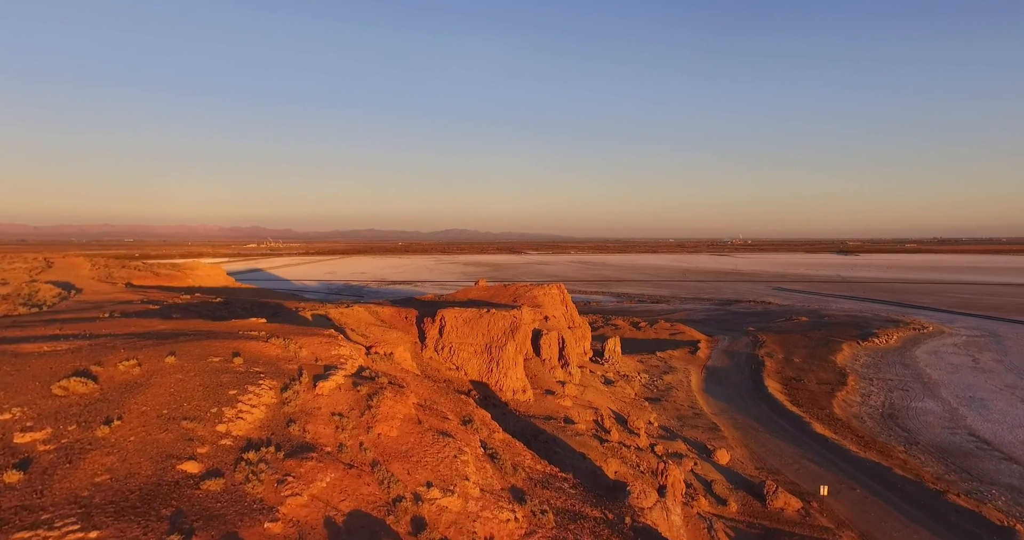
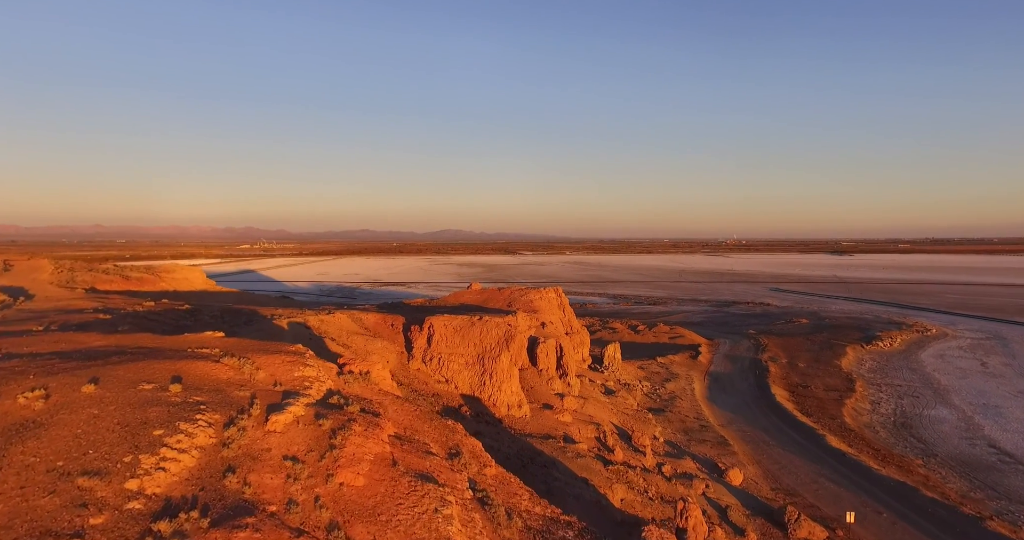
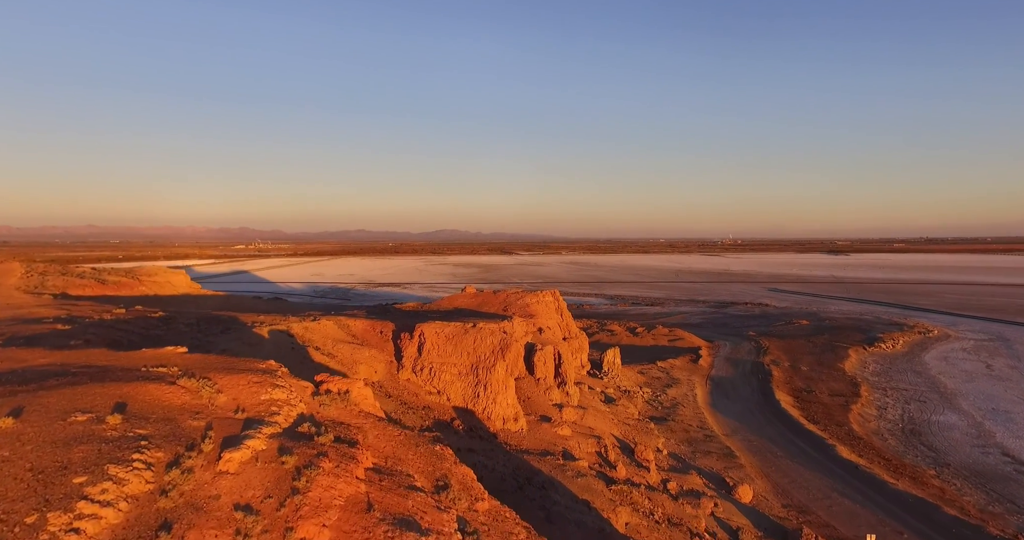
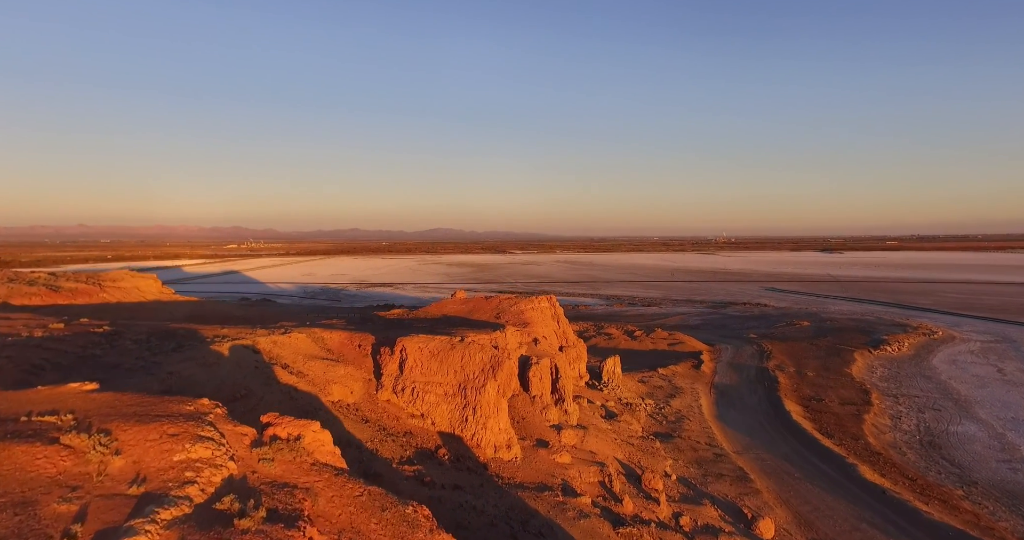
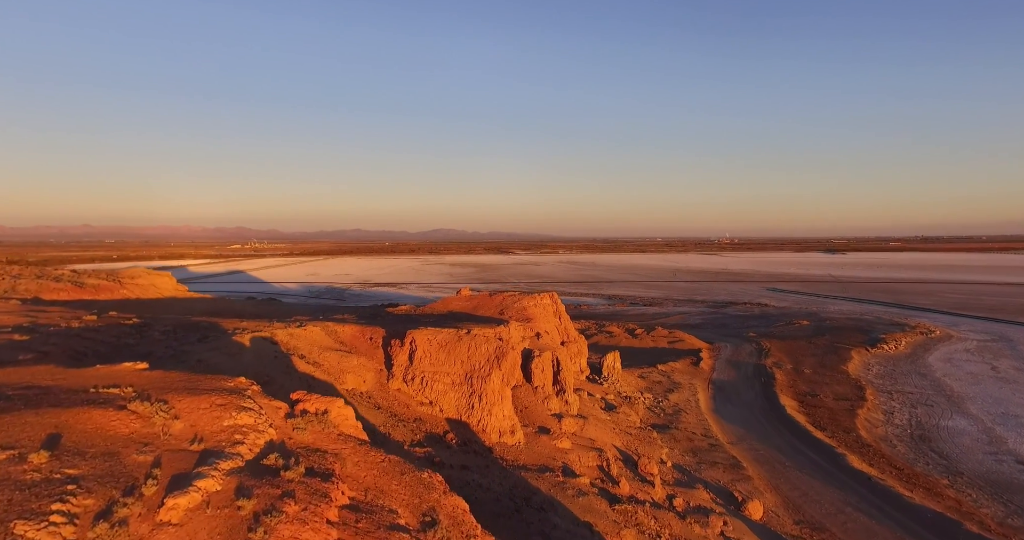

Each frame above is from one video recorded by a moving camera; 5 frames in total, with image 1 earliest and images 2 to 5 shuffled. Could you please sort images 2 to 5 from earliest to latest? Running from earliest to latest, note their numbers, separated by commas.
2, 3, 5, 4
